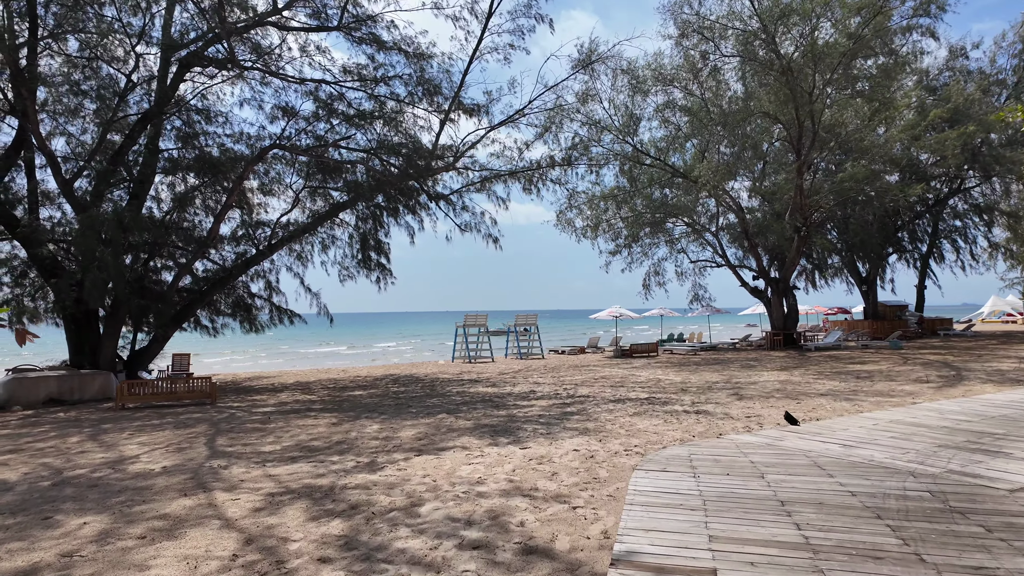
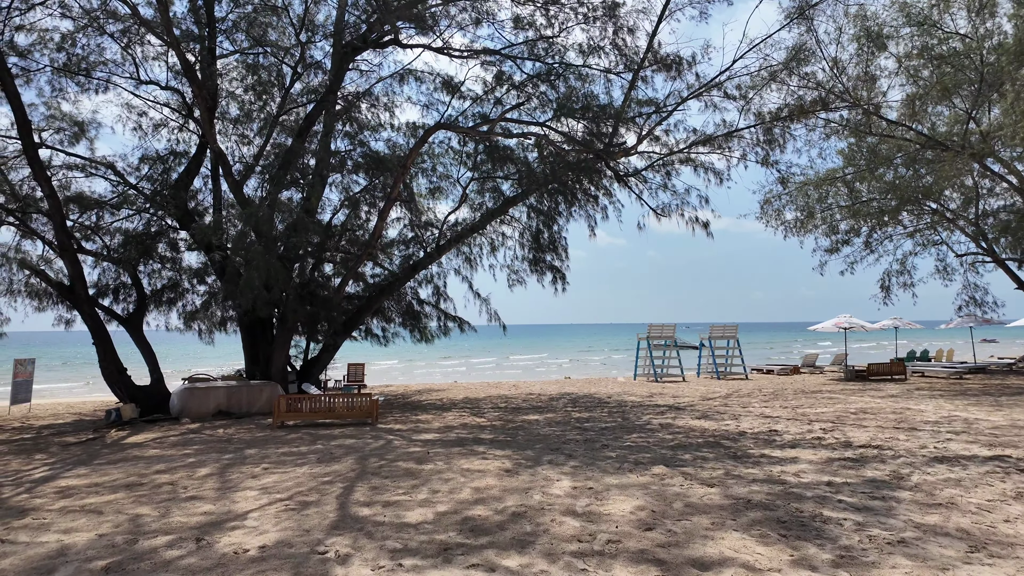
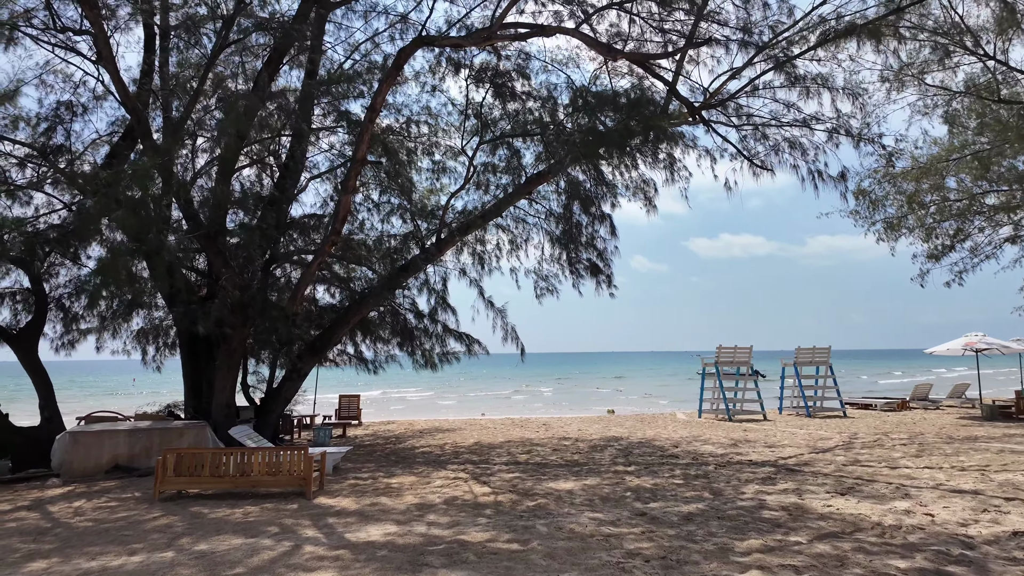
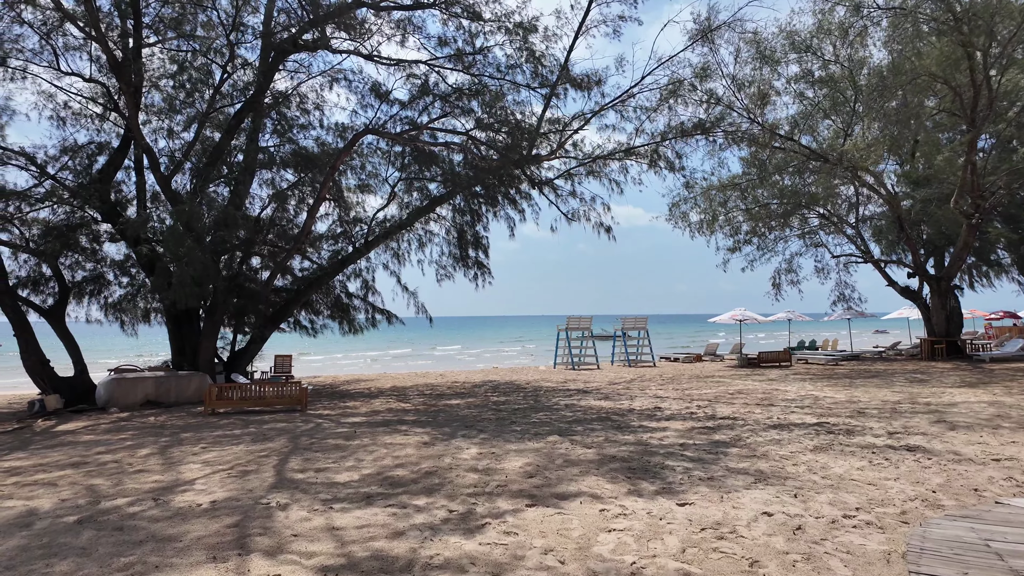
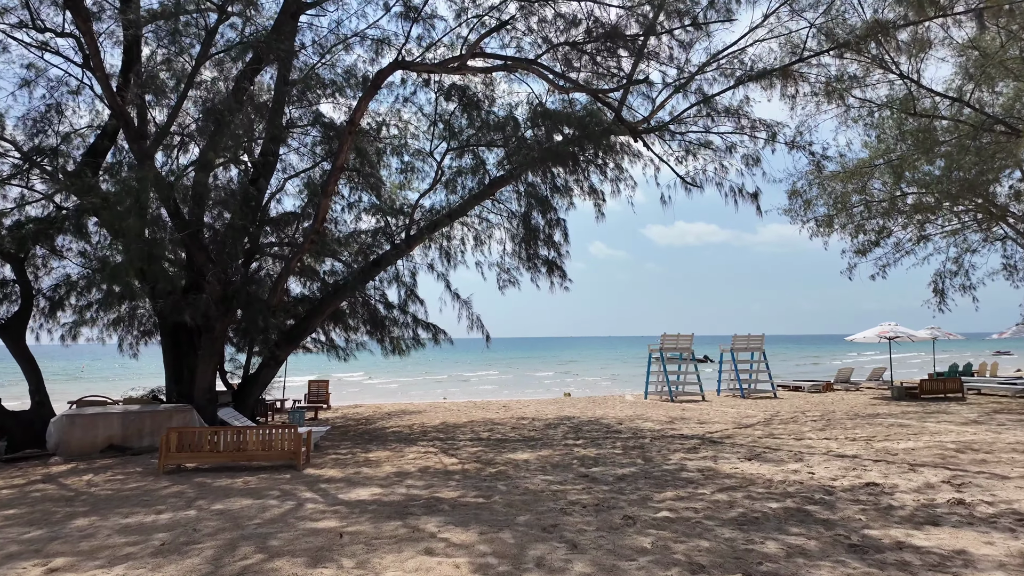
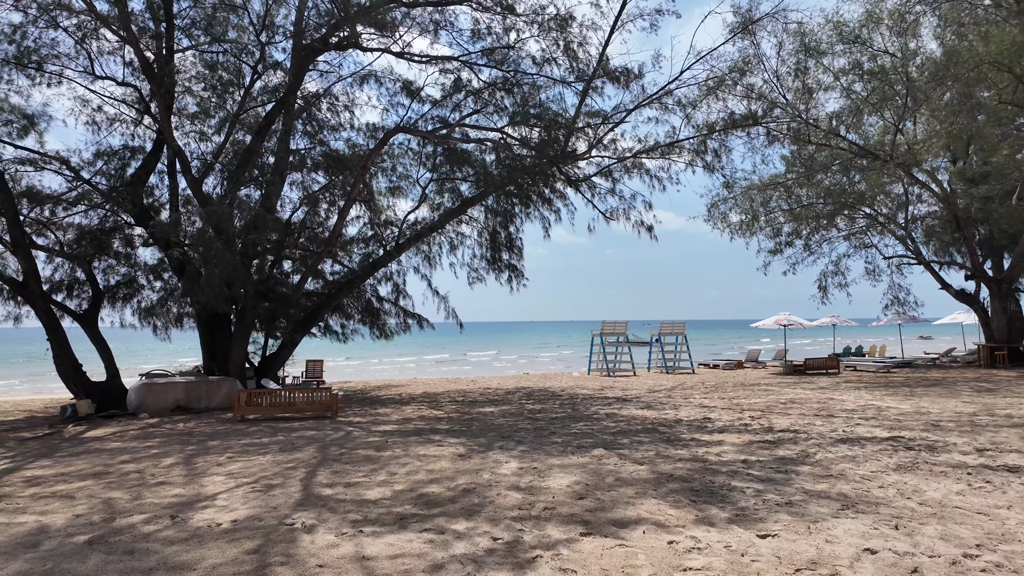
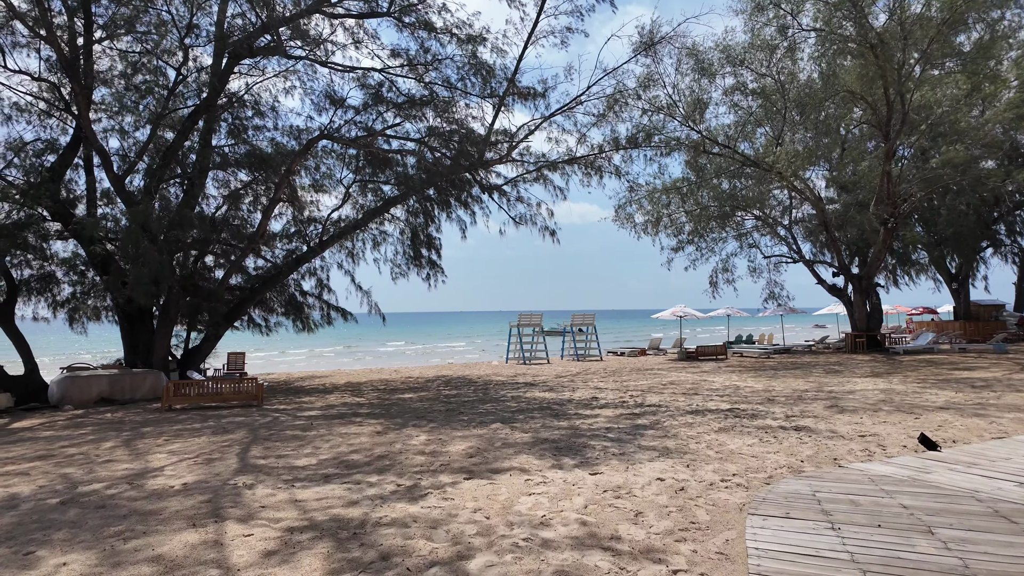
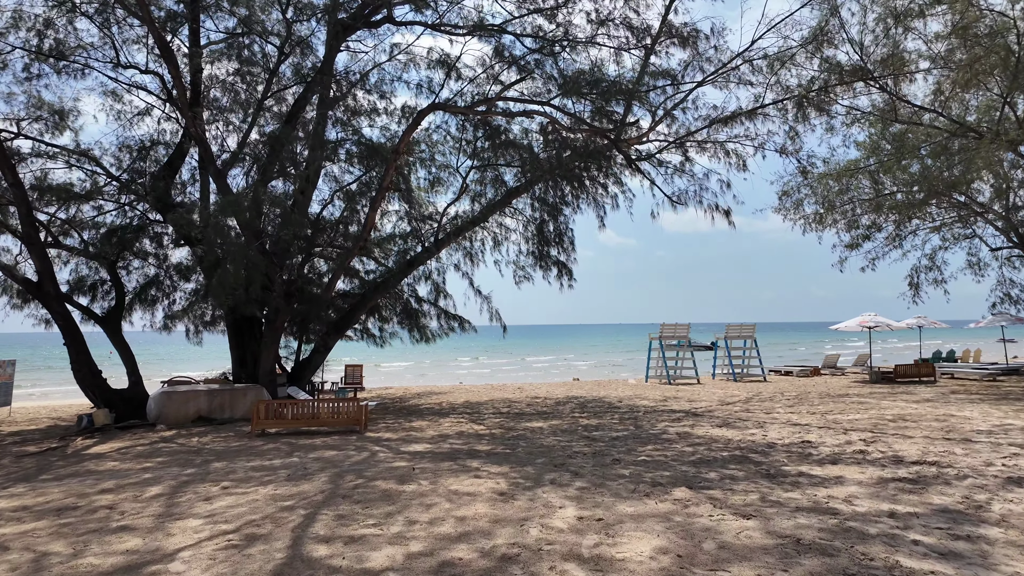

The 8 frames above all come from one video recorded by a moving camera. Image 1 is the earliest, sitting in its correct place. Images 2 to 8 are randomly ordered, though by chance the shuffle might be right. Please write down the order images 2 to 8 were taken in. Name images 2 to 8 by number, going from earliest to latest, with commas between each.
7, 4, 6, 2, 8, 5, 3
